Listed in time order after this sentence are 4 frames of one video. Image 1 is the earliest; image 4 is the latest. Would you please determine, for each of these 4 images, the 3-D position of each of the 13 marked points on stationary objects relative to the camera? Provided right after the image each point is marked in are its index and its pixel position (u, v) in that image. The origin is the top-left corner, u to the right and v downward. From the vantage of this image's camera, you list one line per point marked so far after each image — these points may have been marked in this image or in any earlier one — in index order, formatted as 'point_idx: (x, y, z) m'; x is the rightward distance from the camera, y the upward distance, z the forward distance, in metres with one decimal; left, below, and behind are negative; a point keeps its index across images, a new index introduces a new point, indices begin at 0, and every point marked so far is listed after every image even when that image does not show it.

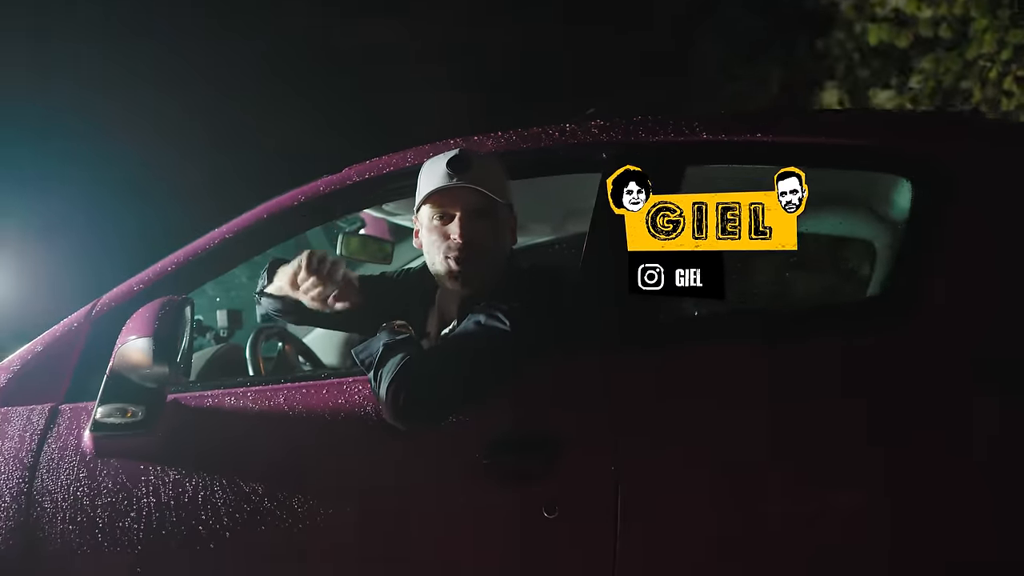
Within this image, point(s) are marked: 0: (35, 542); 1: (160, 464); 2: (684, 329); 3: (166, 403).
0: (-0.8, -0.4, +1.9) m
1: (-0.6, -0.3, +1.9) m
2: (+0.3, -0.1, +1.8) m
3: (-0.6, -0.2, +1.9) m
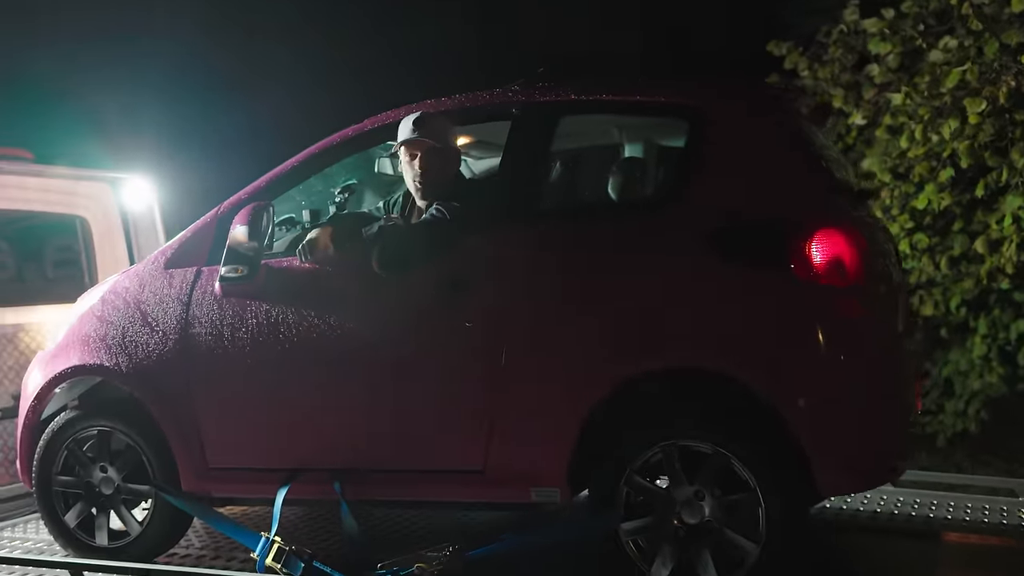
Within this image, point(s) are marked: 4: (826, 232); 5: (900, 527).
0: (-1.0, -0.2, +3.3) m
1: (-0.8, 0.0, +3.2) m
2: (+0.1, +0.2, +3.0) m
3: (-0.7, +0.1, +3.2) m
4: (+0.8, +0.1, +2.7) m
5: (+1.3, -0.8, +3.7) m
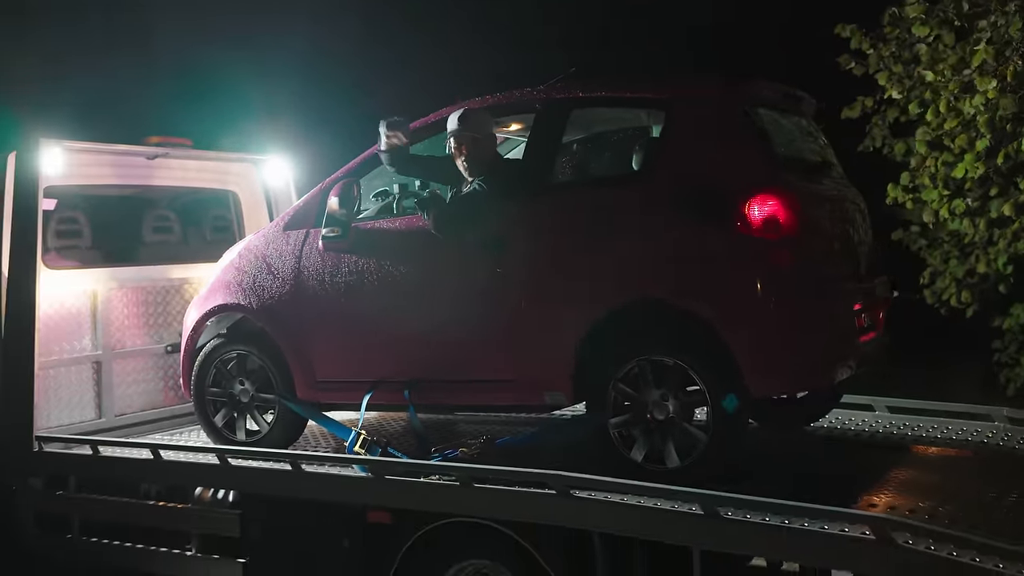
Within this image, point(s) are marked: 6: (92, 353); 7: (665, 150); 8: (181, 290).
0: (-0.8, 0.0, +4.3) m
1: (-0.6, +0.1, +4.2) m
2: (+0.2, +0.4, +3.9) m
3: (-0.6, +0.2, +4.2) m
4: (+0.8, +0.3, +3.5) m
5: (+1.5, -0.6, +4.5) m
6: (-2.0, -0.3, +5.2) m
7: (+0.5, +0.5, +3.7) m
8: (-1.7, 0.0, +5.7) m
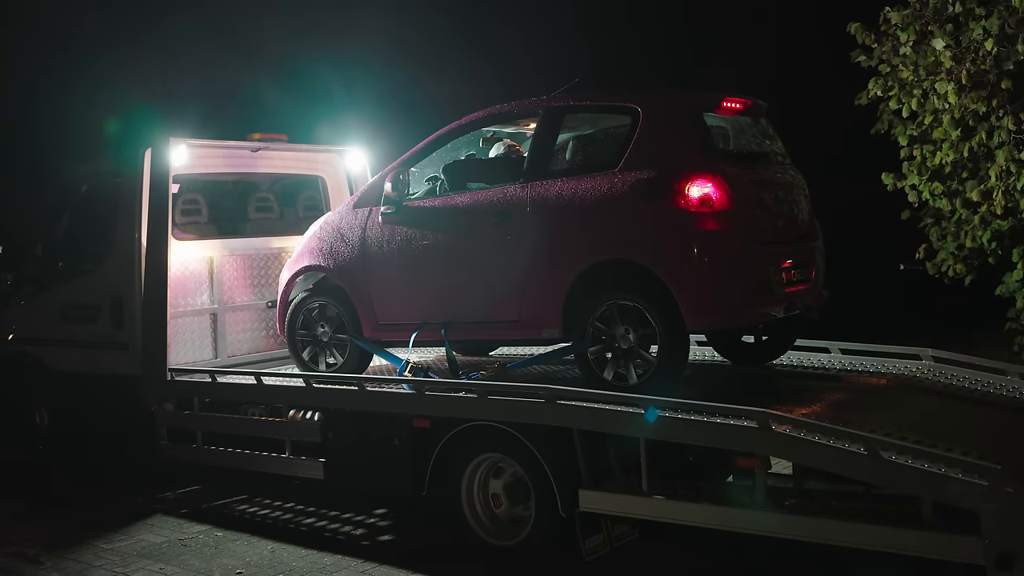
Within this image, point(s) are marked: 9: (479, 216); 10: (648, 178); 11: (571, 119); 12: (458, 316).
0: (-0.8, +0.2, +5.6) m
1: (-0.6, +0.3, +5.5) m
2: (+0.2, +0.5, +5.1) m
3: (-0.6, +0.4, +5.5) m
4: (+0.8, +0.5, +4.7) m
5: (+1.6, -0.4, +5.6) m
6: (-1.8, -0.1, +6.6) m
7: (+0.5, +0.6, +4.9) m
8: (-1.5, +0.2, +7.1) m
9: (-0.1, +0.3, +5.2) m
10: (+0.6, +0.5, +4.8) m
11: (+0.3, +0.8, +5.2) m
12: (-0.3, -0.1, +5.4) m
